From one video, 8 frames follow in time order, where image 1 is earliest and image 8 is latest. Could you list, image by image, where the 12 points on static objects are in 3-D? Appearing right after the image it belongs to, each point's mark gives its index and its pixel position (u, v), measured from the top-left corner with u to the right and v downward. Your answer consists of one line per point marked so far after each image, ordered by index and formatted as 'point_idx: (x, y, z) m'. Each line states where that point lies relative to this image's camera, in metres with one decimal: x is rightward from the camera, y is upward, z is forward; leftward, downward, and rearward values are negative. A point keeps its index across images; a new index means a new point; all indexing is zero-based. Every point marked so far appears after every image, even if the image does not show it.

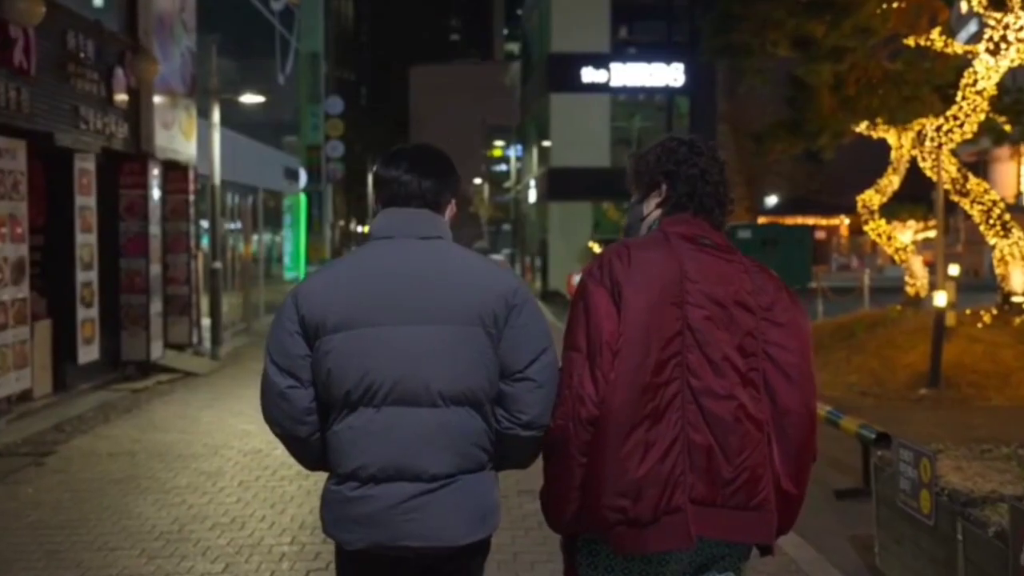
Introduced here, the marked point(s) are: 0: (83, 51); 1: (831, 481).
0: (-4.4, +2.5, +13.7) m
1: (+2.2, -1.3, +9.0) m
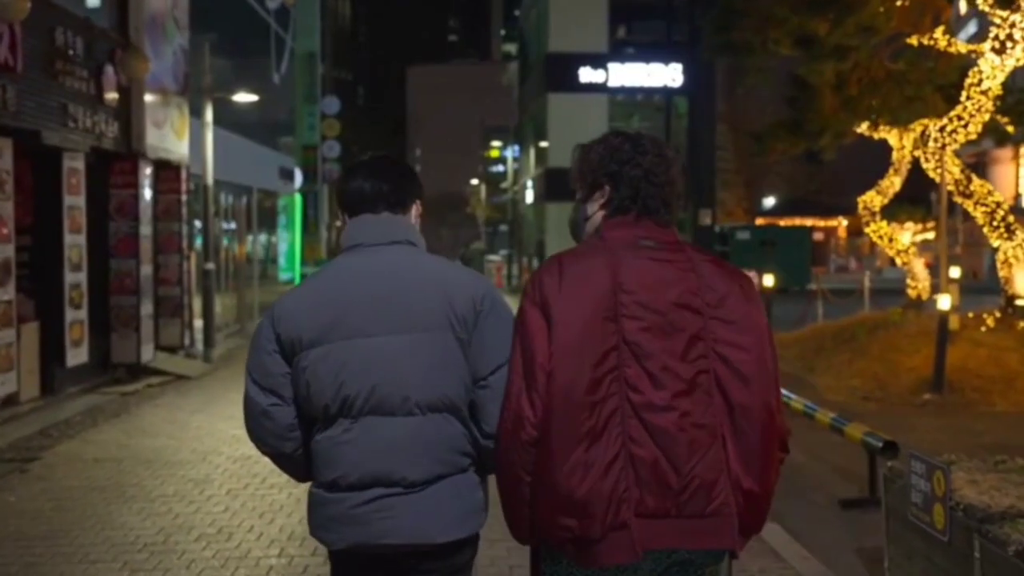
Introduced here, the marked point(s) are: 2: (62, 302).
0: (-4.5, +2.4, +13.5) m
1: (+2.1, -1.3, +8.7) m
2: (-4.7, -0.1, +13.8) m
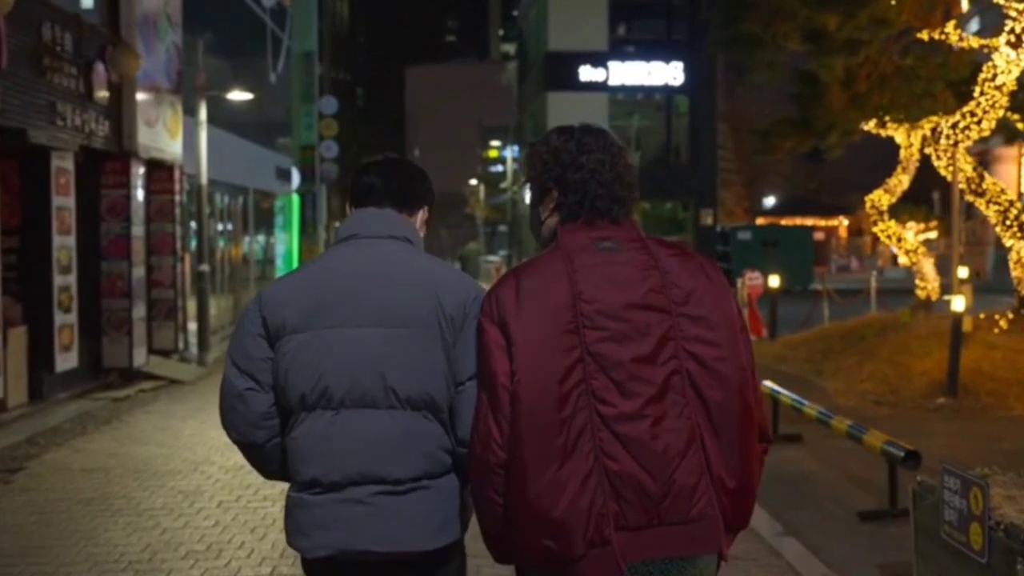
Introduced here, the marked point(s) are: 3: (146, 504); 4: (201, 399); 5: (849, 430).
0: (-4.5, +2.4, +13.1) m
1: (+2.2, -1.4, +8.4) m
2: (-4.7, -0.2, +13.4) m
3: (-2.3, -1.4, +8.5) m
4: (-3.4, -1.2, +14.5) m
5: (+2.2, -0.9, +8.6) m
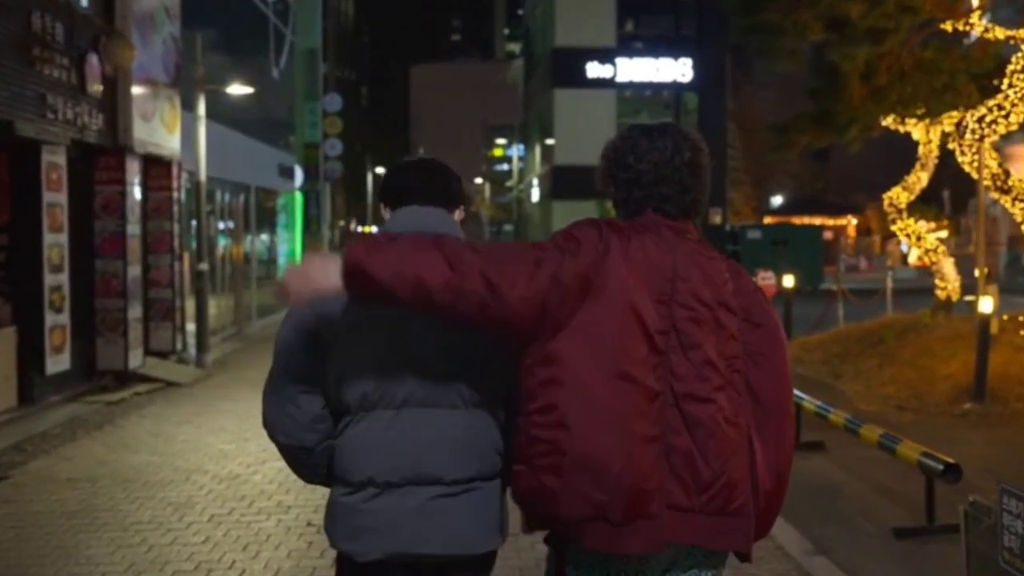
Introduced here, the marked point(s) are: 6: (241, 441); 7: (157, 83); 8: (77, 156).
0: (-4.4, +2.4, +12.6) m
1: (+2.2, -1.4, +7.9) m
2: (-4.6, -0.2, +13.0) m
3: (-2.3, -1.4, +8.0) m
4: (-3.3, -1.2, +14.0) m
5: (+2.2, -0.9, +8.1) m
6: (-2.3, -1.3, +11.0) m
7: (-4.3, +2.5, +16.2) m
8: (-4.8, +1.5, +14.7) m
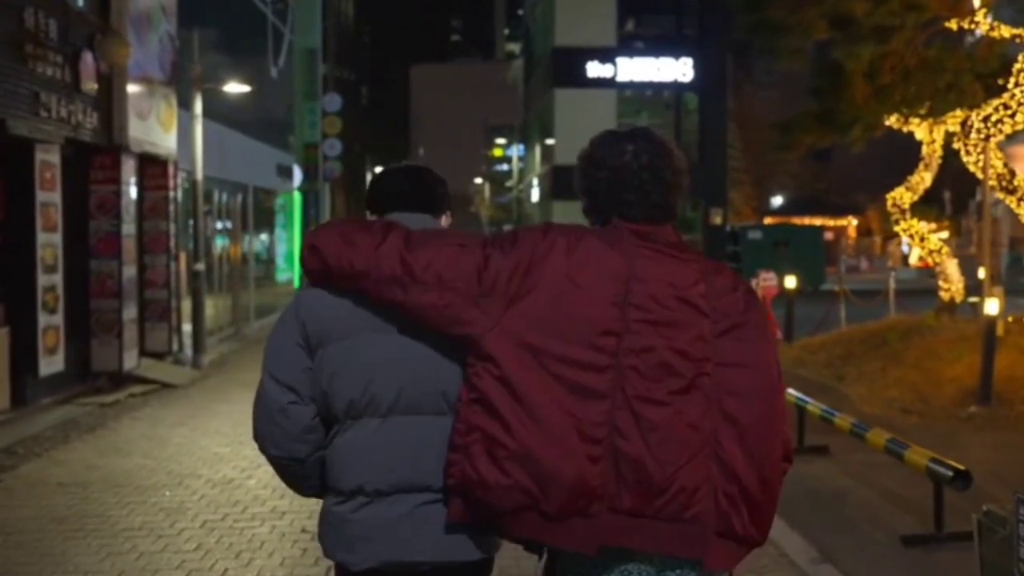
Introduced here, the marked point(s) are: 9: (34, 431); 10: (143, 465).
0: (-4.4, +2.4, +12.4) m
1: (+2.2, -1.4, +7.7) m
2: (-4.6, -0.2, +12.8) m
3: (-2.3, -1.4, +7.8) m
4: (-3.3, -1.2, +13.9) m
5: (+2.2, -0.9, +7.9) m
6: (-2.3, -1.3, +10.9) m
7: (-4.4, +2.5, +16.0) m
8: (-4.8, +1.5, +14.5) m
9: (-4.2, -1.3, +11.7) m
10: (-2.8, -1.3, +9.9) m
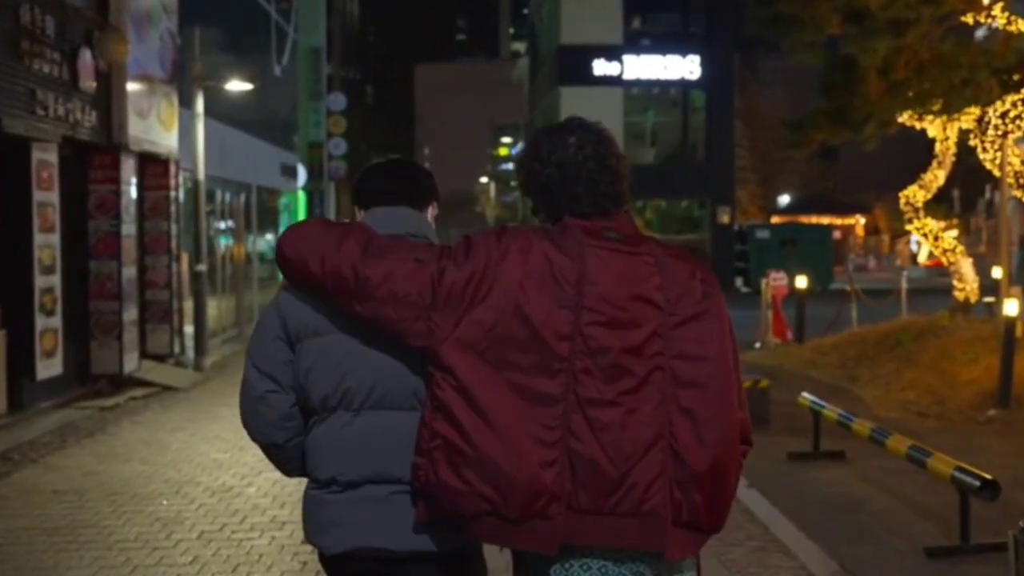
0: (-4.3, +2.4, +12.2) m
1: (+2.3, -1.4, +7.4) m
2: (-4.5, -0.2, +12.5) m
3: (-2.2, -1.4, +7.6) m
4: (-3.3, -1.2, +13.6) m
5: (+2.3, -0.9, +7.7) m
6: (-2.2, -1.3, +10.6) m
7: (-4.3, +2.5, +15.8) m
8: (-4.8, +1.5, +14.3) m
9: (-4.2, -1.3, +11.5) m
10: (-2.7, -1.3, +9.6) m
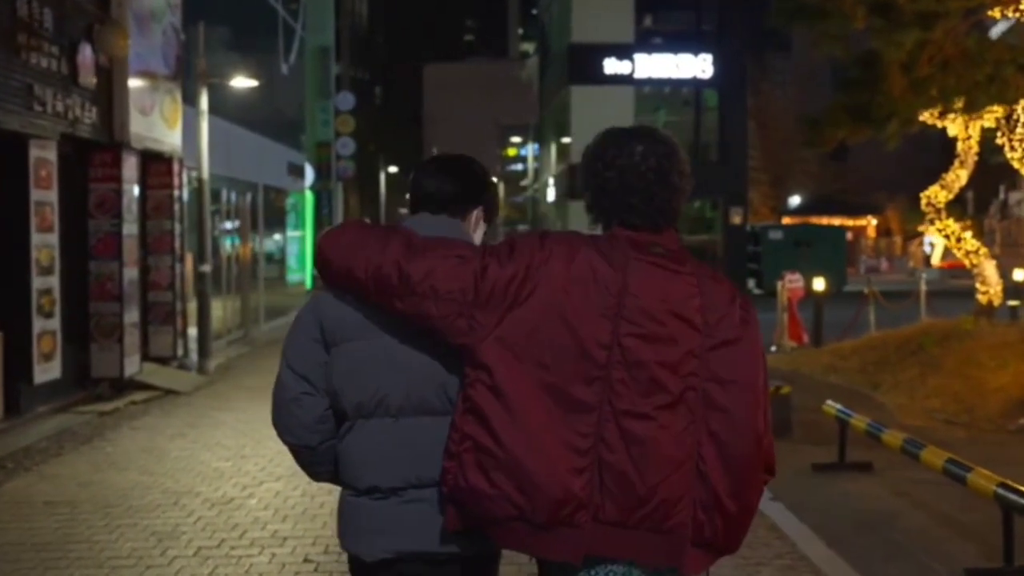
0: (-4.2, +2.4, +11.8) m
1: (+2.3, -1.4, +7.0) m
2: (-4.4, -0.2, +12.2) m
3: (-2.2, -1.4, +7.2) m
4: (-3.2, -1.2, +13.2) m
5: (+2.4, -1.0, +7.2) m
6: (-2.1, -1.3, +10.2) m
7: (-4.1, +2.5, +15.4) m
8: (-4.6, +1.4, +13.9) m
9: (-4.1, -1.3, +11.1) m
10: (-2.6, -1.3, +9.3) m
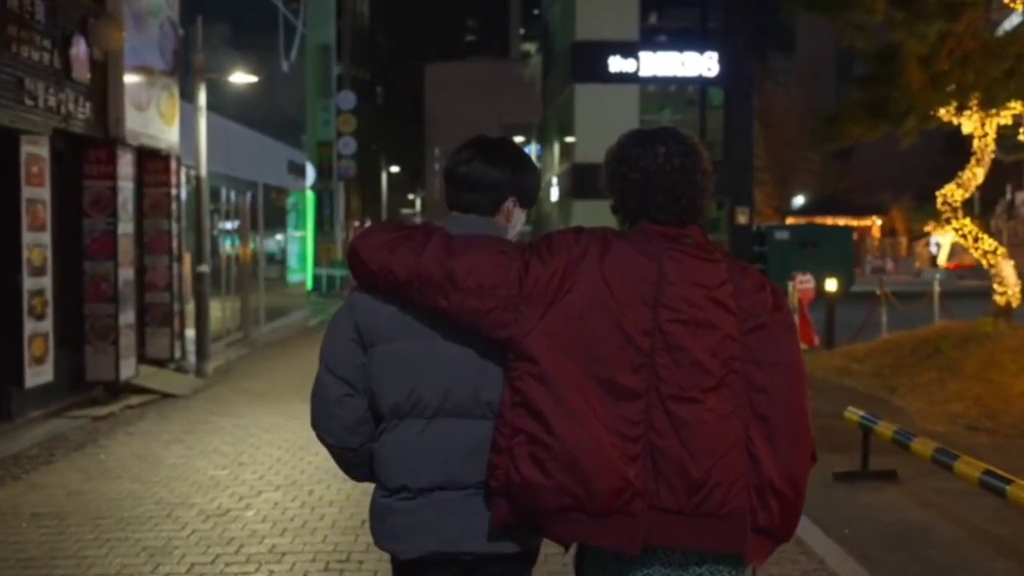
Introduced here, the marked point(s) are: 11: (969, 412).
0: (-4.2, +2.4, +11.4) m
1: (+2.4, -1.4, +6.6) m
2: (-4.4, -0.2, +11.8) m
3: (-2.1, -1.4, +6.8) m
4: (-3.1, -1.3, +12.8) m
5: (+2.4, -1.0, +6.8) m
6: (-2.0, -1.3, +9.8) m
7: (-4.1, +2.5, +15.0) m
8: (-4.6, +1.4, +13.5) m
9: (-4.0, -1.3, +10.7) m
10: (-2.5, -1.4, +8.9) m
11: (+4.0, -1.1, +11.7) m
